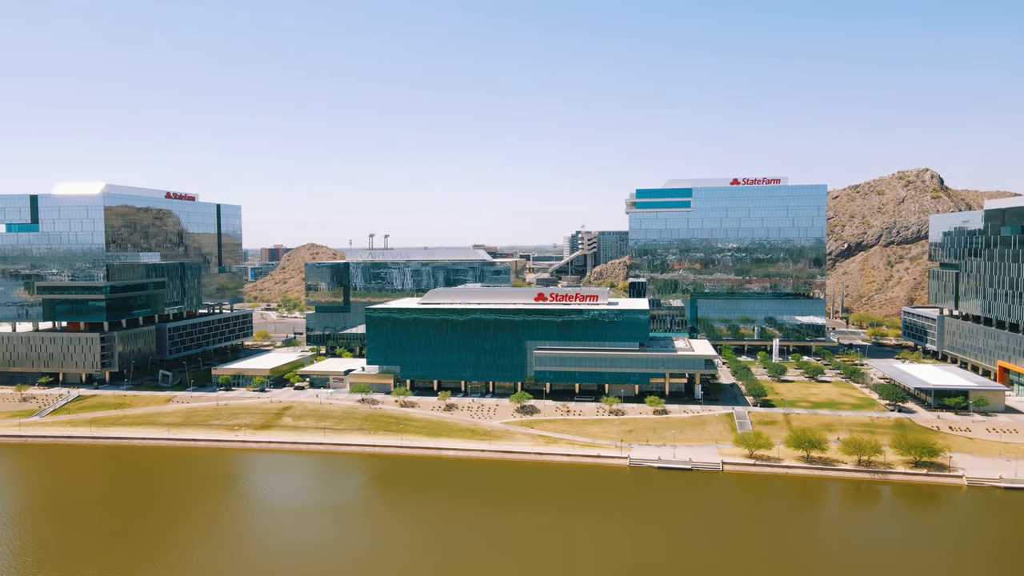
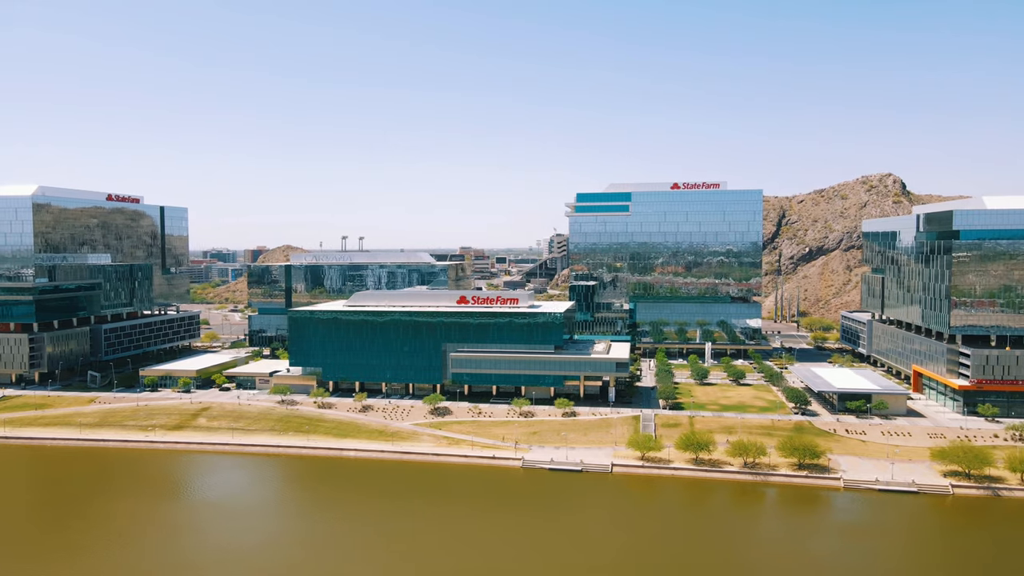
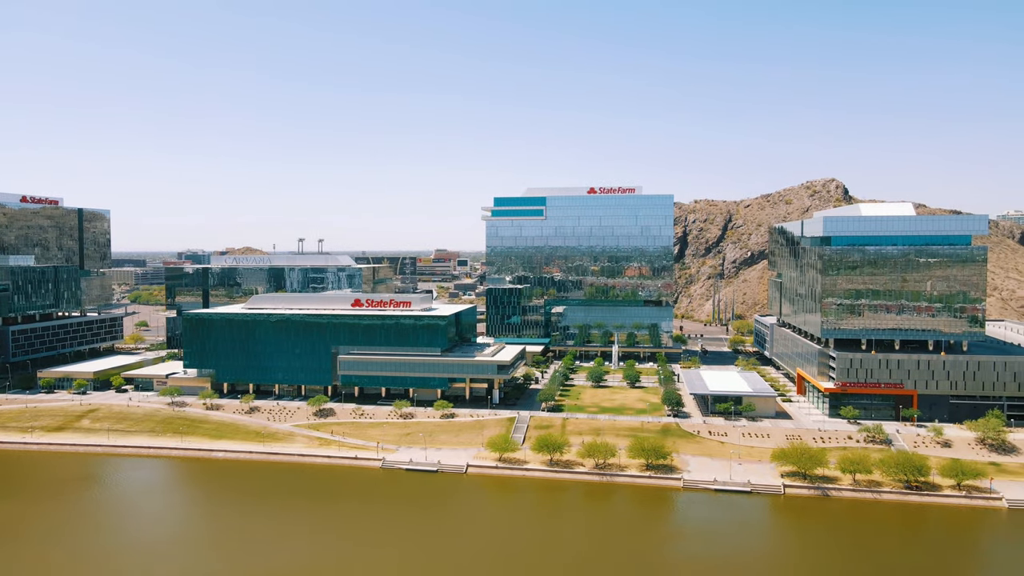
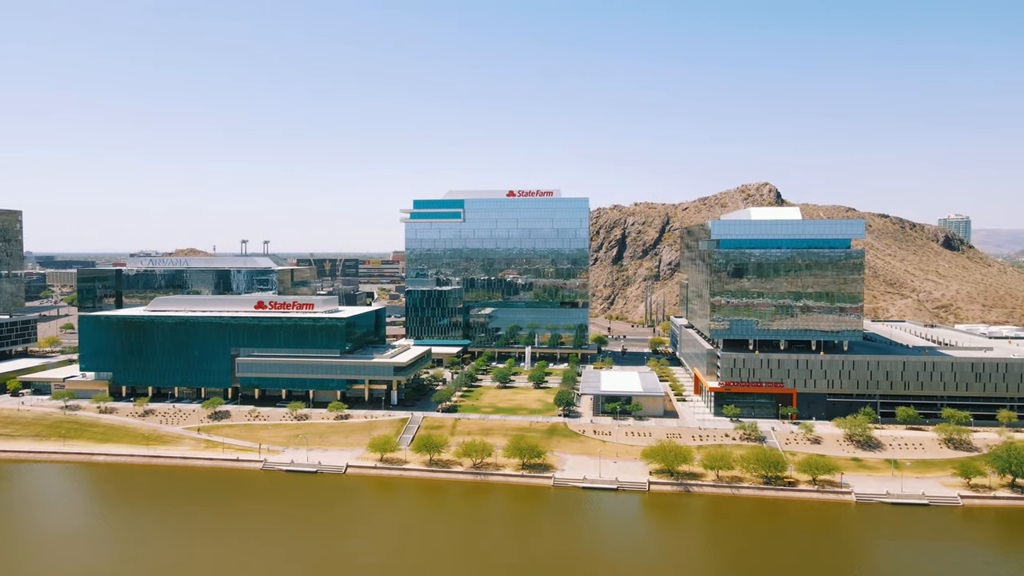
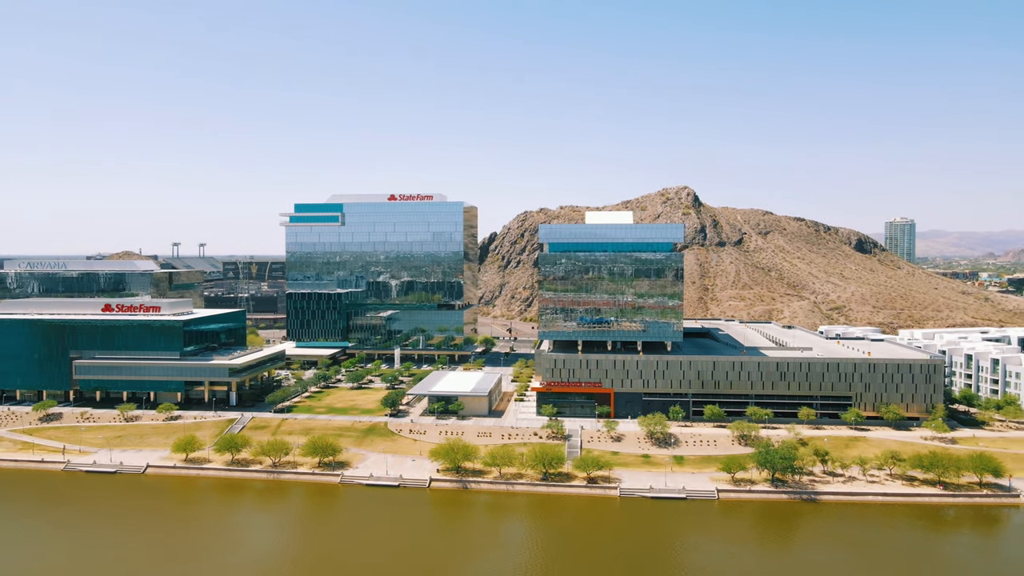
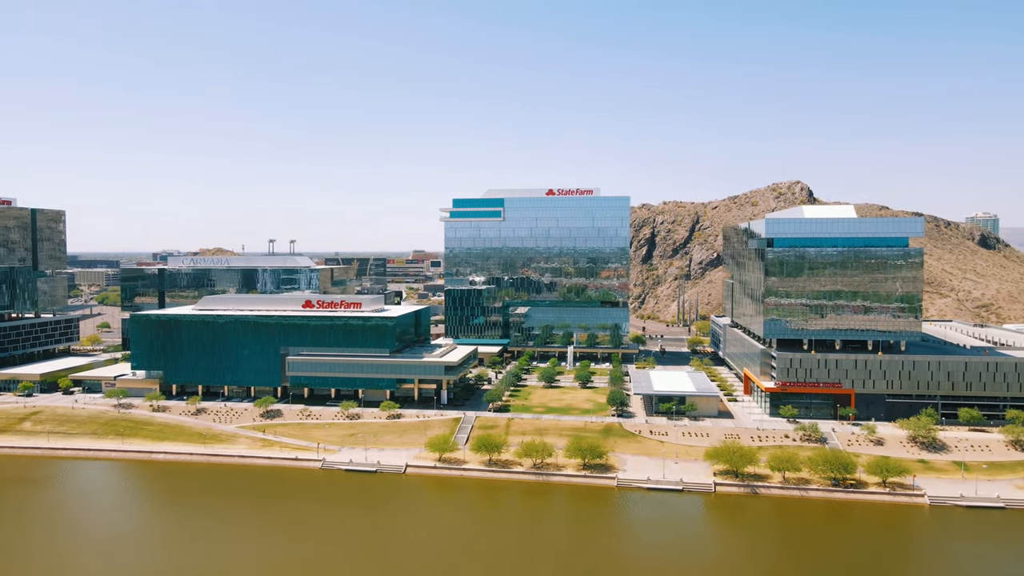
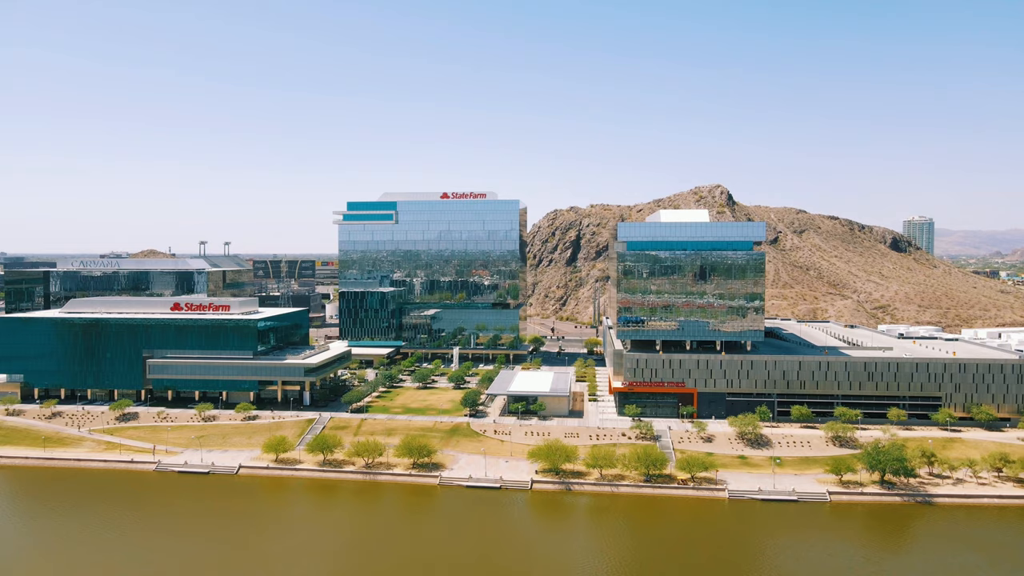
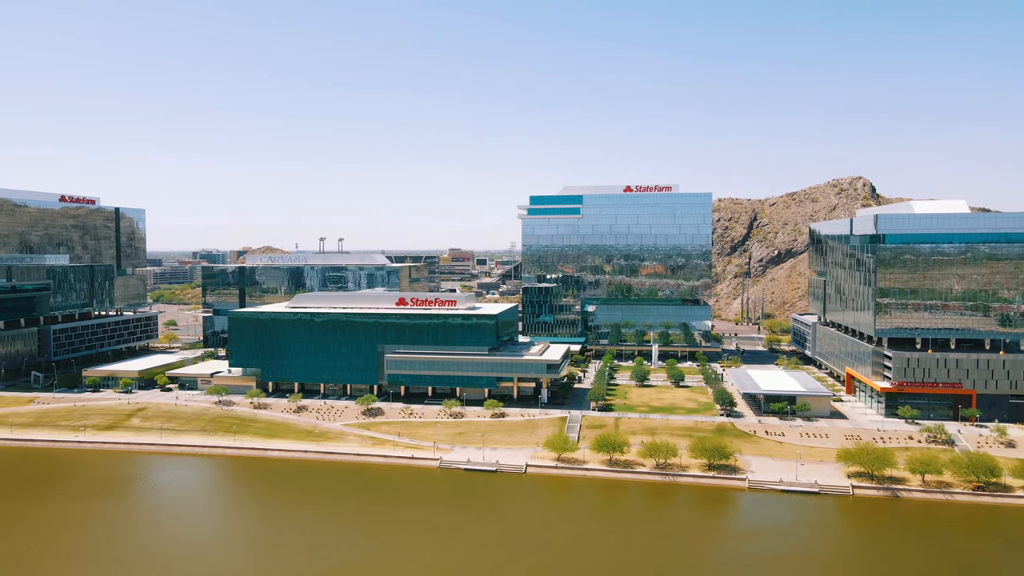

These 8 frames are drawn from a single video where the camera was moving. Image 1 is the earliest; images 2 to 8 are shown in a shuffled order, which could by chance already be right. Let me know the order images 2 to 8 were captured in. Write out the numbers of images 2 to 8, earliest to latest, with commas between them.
2, 8, 3, 6, 4, 7, 5
